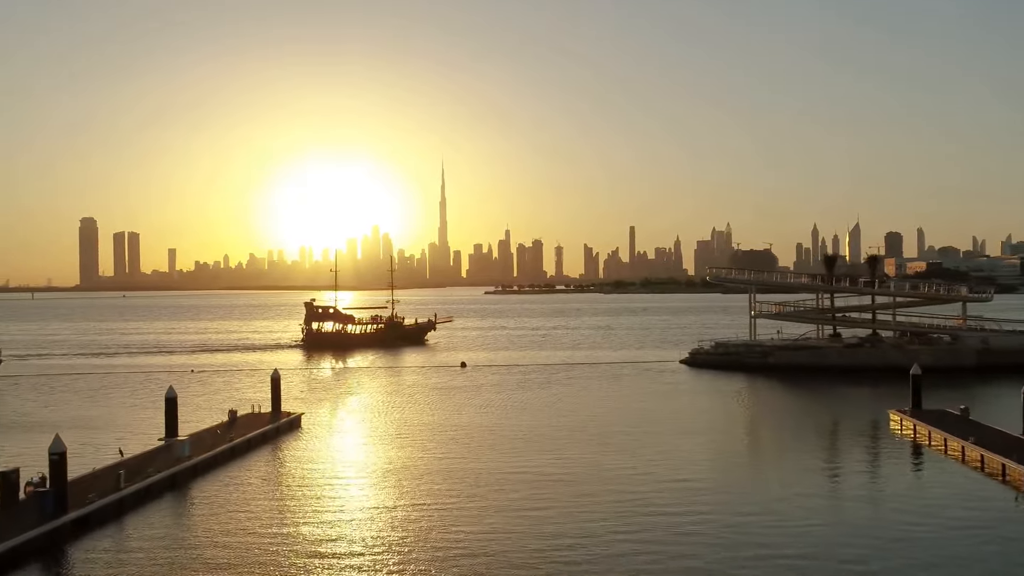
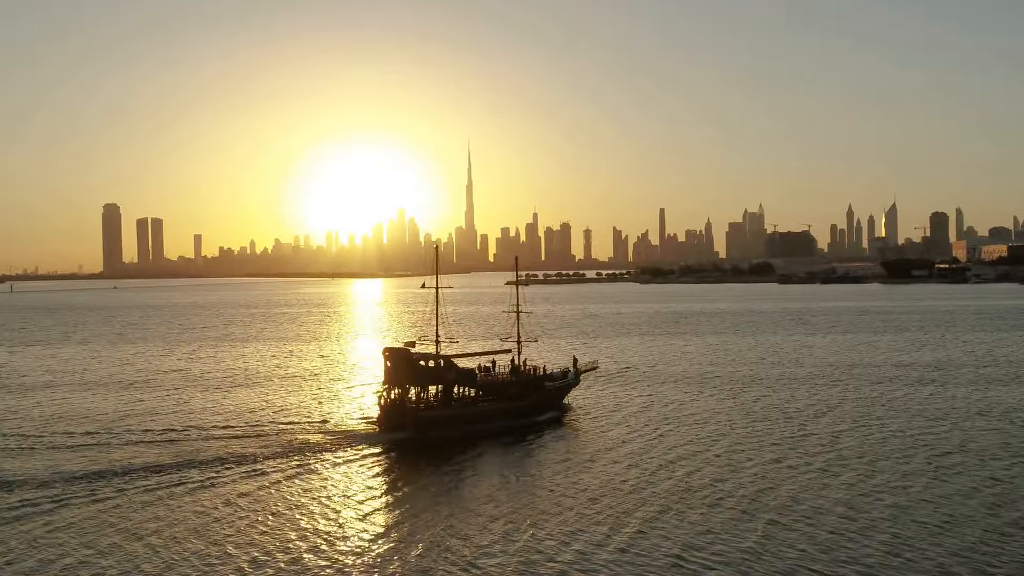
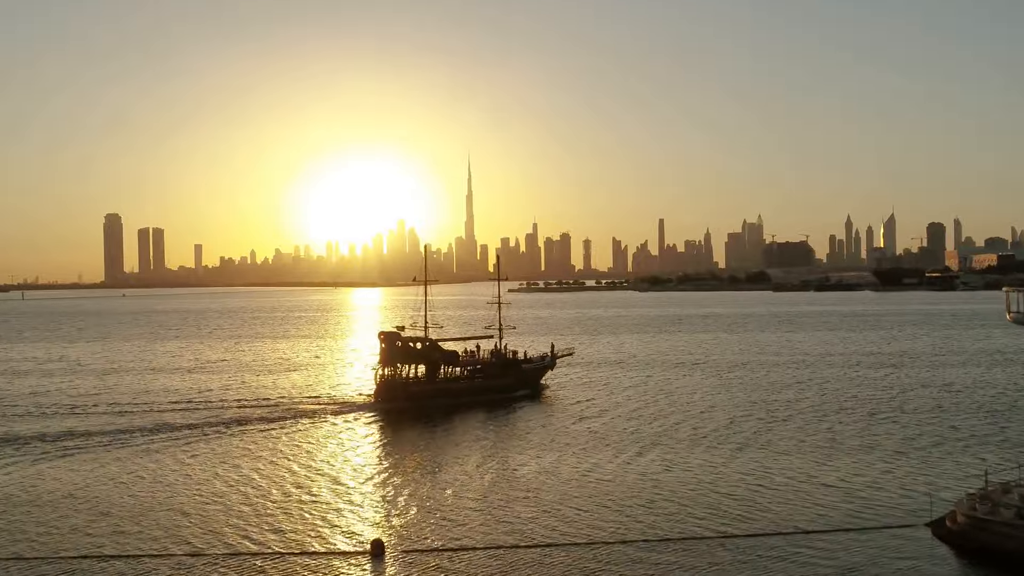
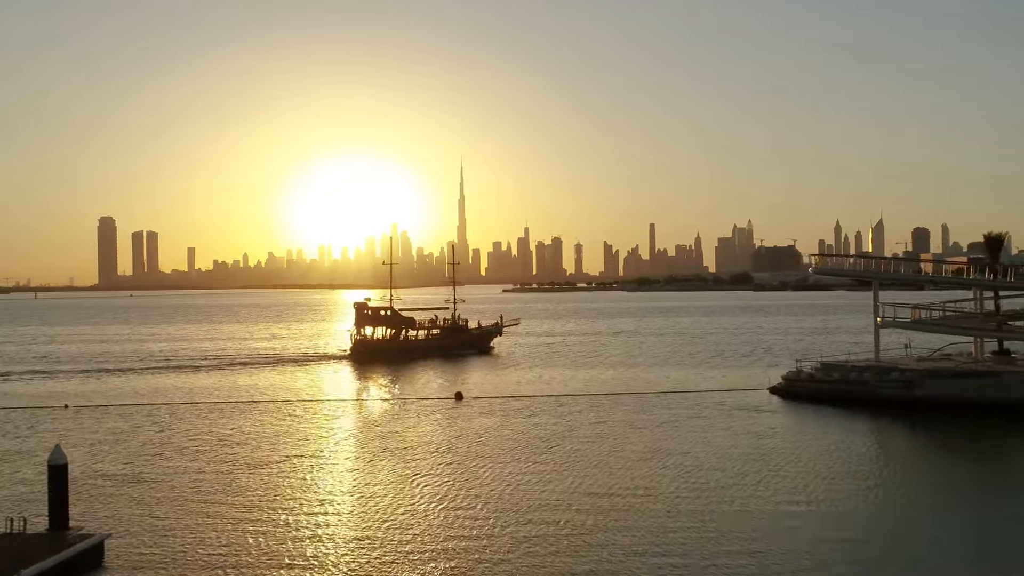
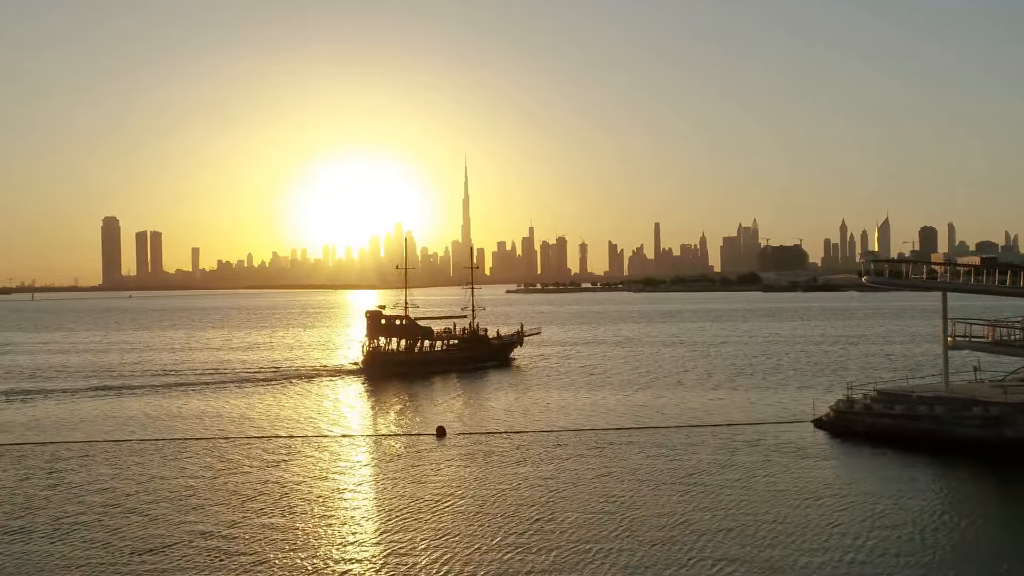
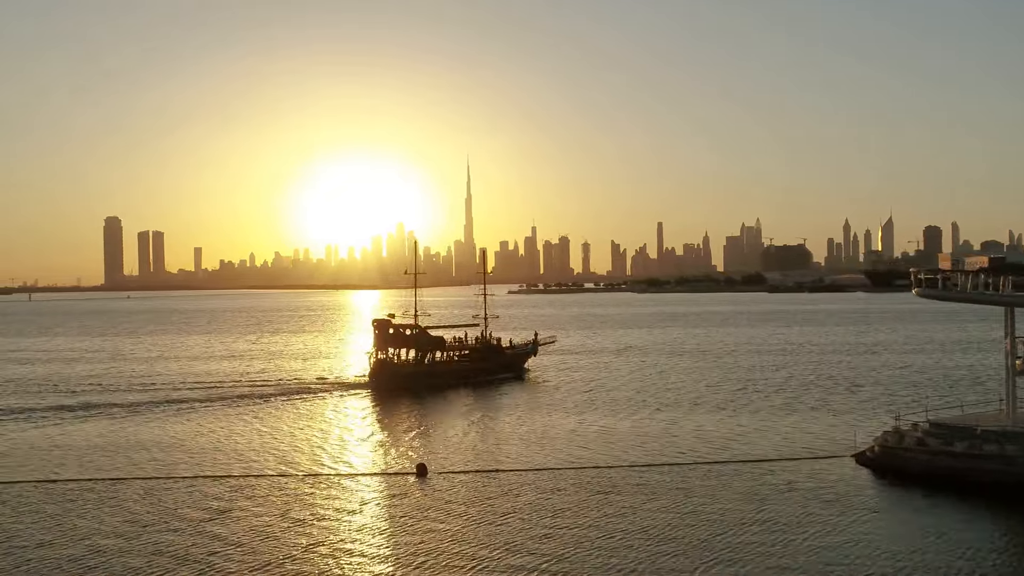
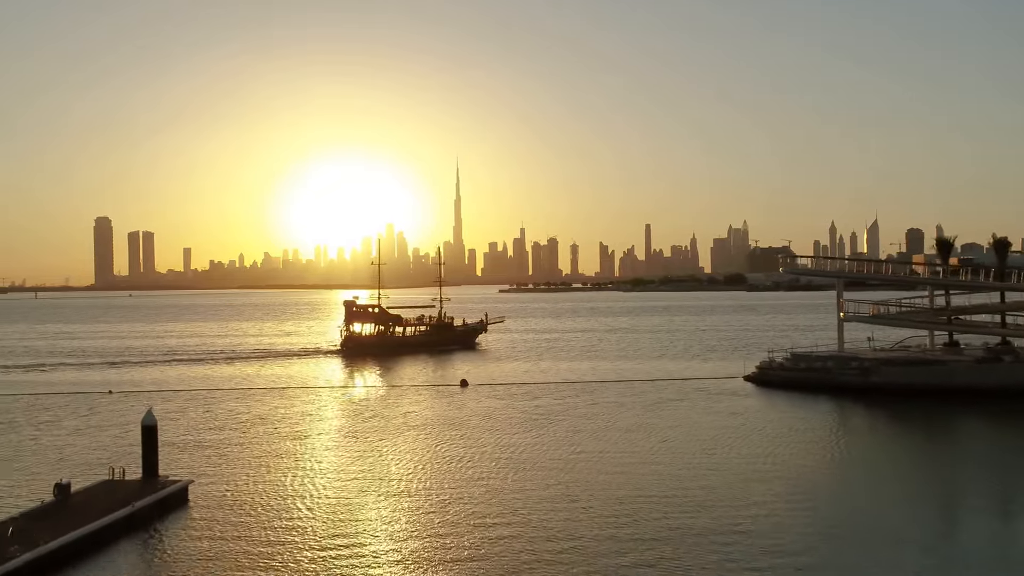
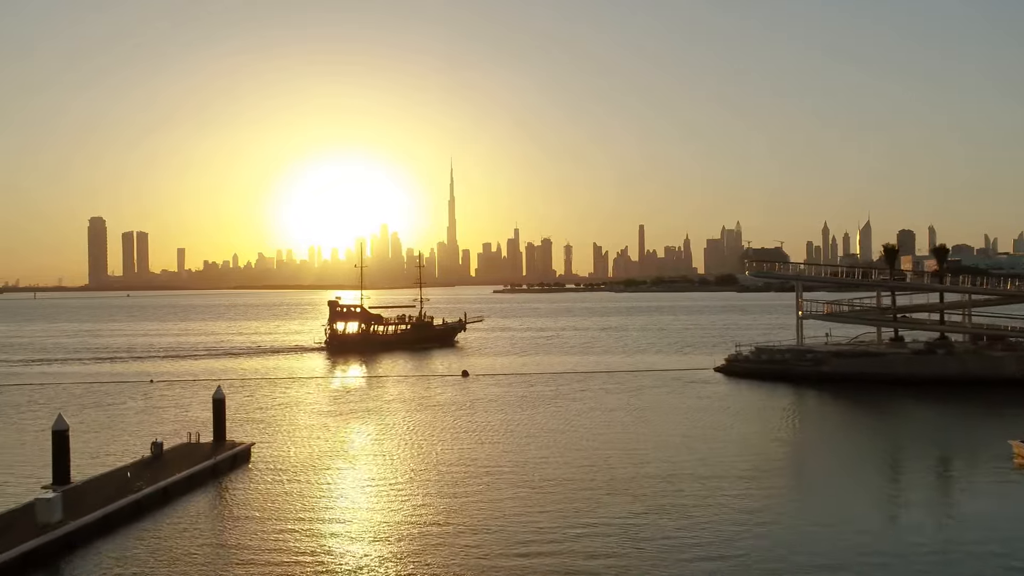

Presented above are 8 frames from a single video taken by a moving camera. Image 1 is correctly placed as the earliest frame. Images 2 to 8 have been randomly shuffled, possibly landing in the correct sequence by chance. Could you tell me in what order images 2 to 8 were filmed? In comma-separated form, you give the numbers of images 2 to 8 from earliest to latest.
8, 7, 4, 5, 6, 3, 2
